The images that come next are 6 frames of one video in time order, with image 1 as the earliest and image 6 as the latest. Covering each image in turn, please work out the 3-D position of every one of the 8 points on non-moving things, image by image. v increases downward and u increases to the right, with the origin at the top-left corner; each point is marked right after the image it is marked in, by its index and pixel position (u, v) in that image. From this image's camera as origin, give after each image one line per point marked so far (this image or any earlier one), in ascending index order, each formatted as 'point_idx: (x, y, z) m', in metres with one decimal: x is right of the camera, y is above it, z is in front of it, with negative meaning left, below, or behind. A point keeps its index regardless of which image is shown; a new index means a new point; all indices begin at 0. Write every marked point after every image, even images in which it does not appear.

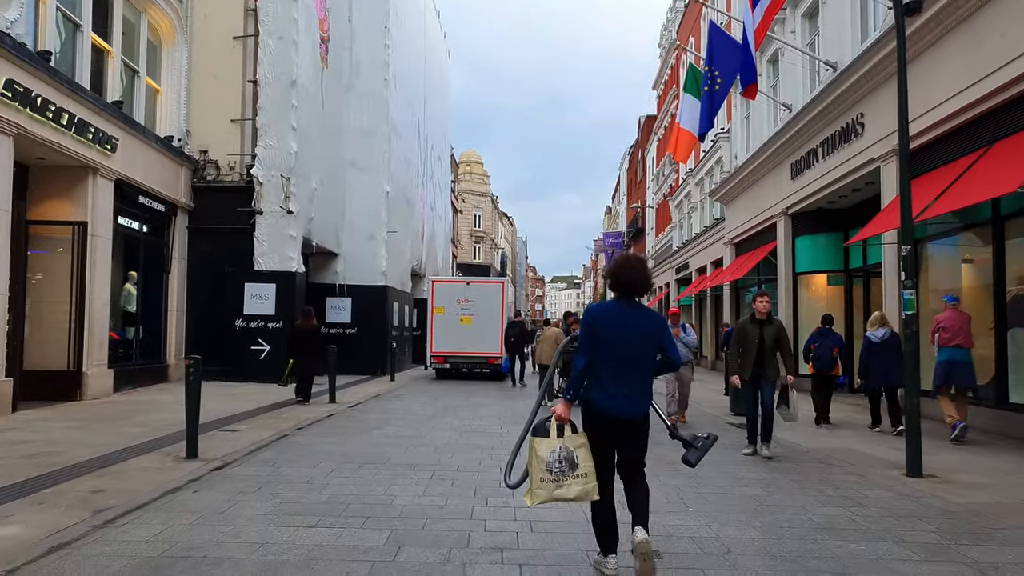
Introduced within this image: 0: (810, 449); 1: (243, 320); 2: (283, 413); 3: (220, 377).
0: (+3.8, -2.1, +9.0) m
1: (-6.7, -0.8, +17.5) m
2: (-3.8, -2.1, +11.6) m
3: (-7.3, -2.3, +17.6) m
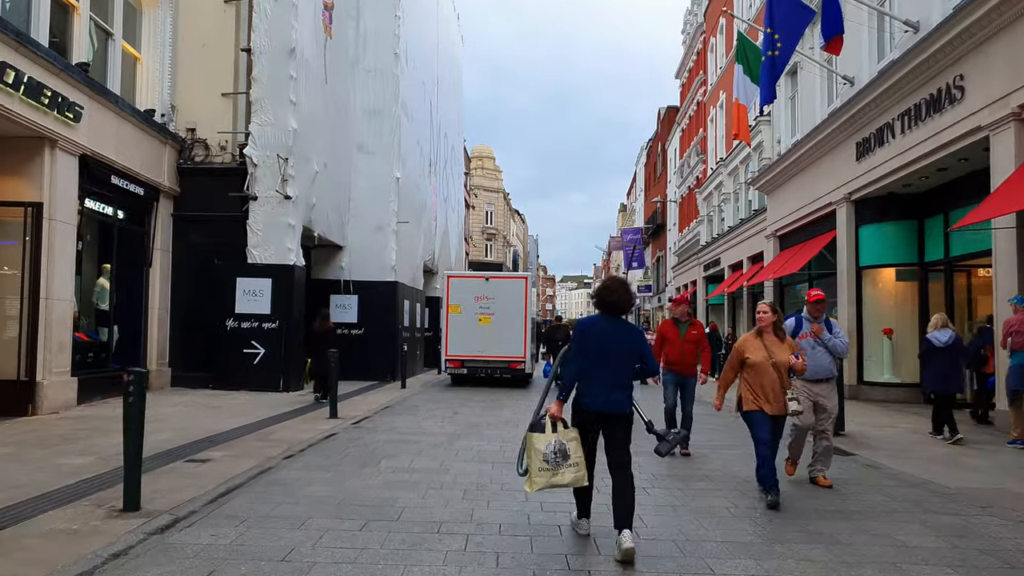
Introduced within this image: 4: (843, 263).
0: (+4.3, -2.0, +6.8) m
1: (-6.1, -0.7, +15.4) m
2: (-3.3, -2.0, +9.5) m
3: (-6.7, -2.2, +15.5) m
4: (+8.2, +0.6, +17.3) m
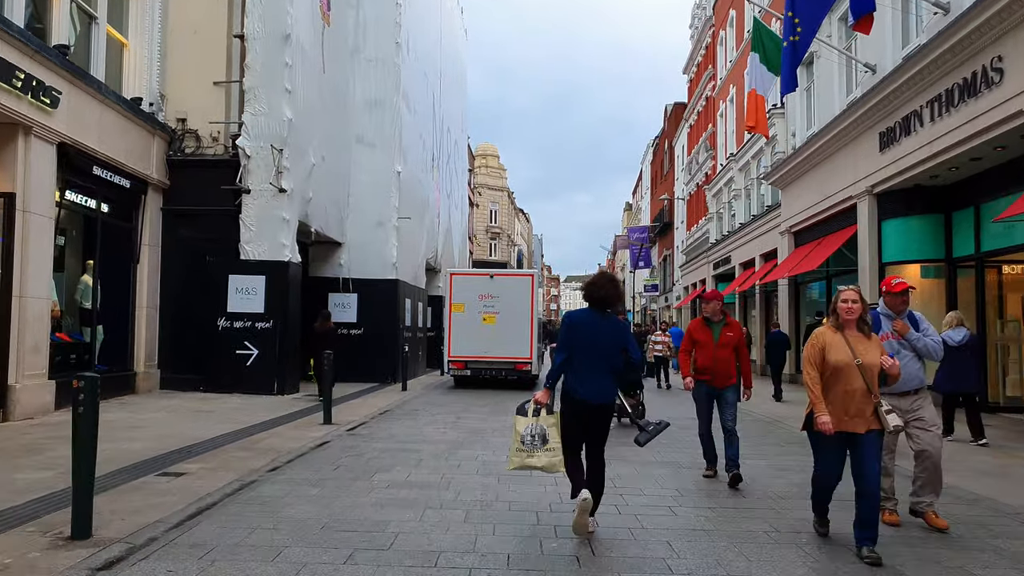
0: (+4.4, -1.9, +6.0) m
1: (-6.0, -0.7, +14.7) m
2: (-3.2, -1.9, +8.8) m
3: (-6.6, -2.1, +14.8) m
4: (+8.3, +0.7, +16.5) m
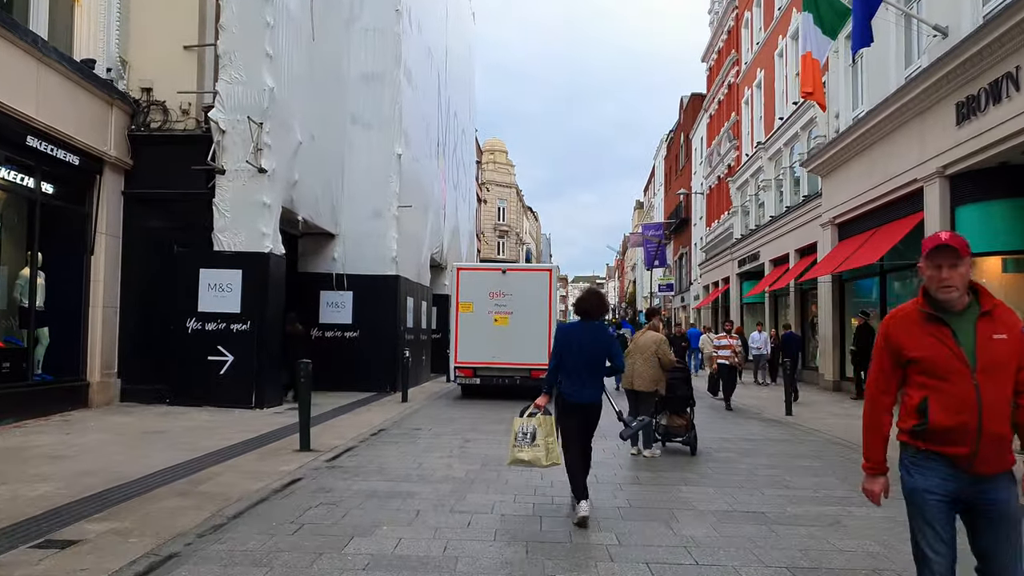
0: (+4.6, -1.8, +3.9) m
1: (-5.7, -0.6, +12.7) m
2: (-2.9, -1.9, +6.7) m
3: (-6.3, -2.0, +12.7) m
4: (+8.6, +0.7, +14.3) m
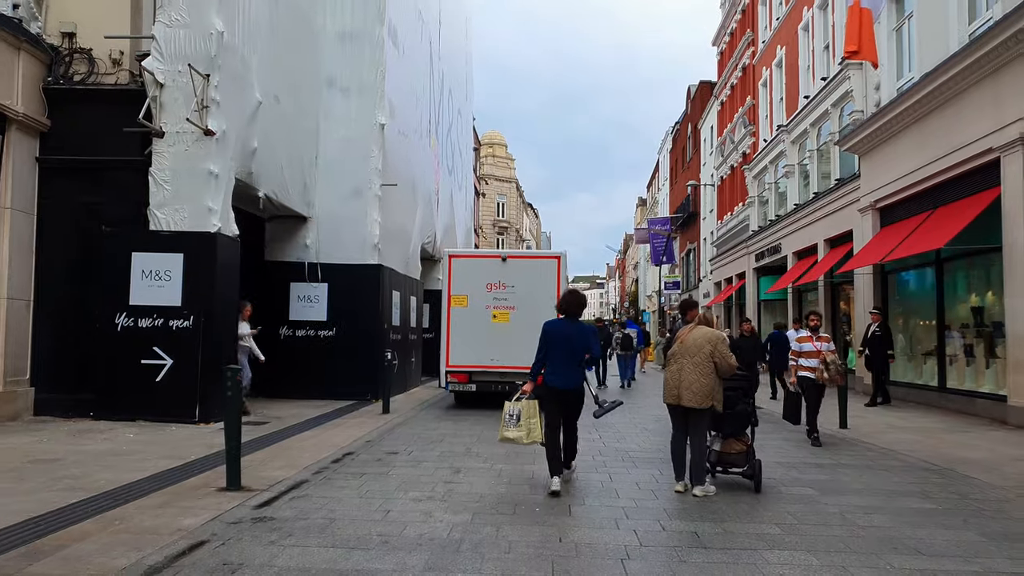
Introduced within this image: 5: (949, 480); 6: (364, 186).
0: (+4.7, -1.7, +1.6) m
1: (-5.7, -0.4, +10.3) m
2: (-2.9, -1.7, +4.4) m
3: (-6.2, -1.9, +10.4) m
4: (+8.6, +0.9, +12.0) m
5: (+4.7, -2.0, +7.4) m
6: (-3.1, +2.1, +14.8) m
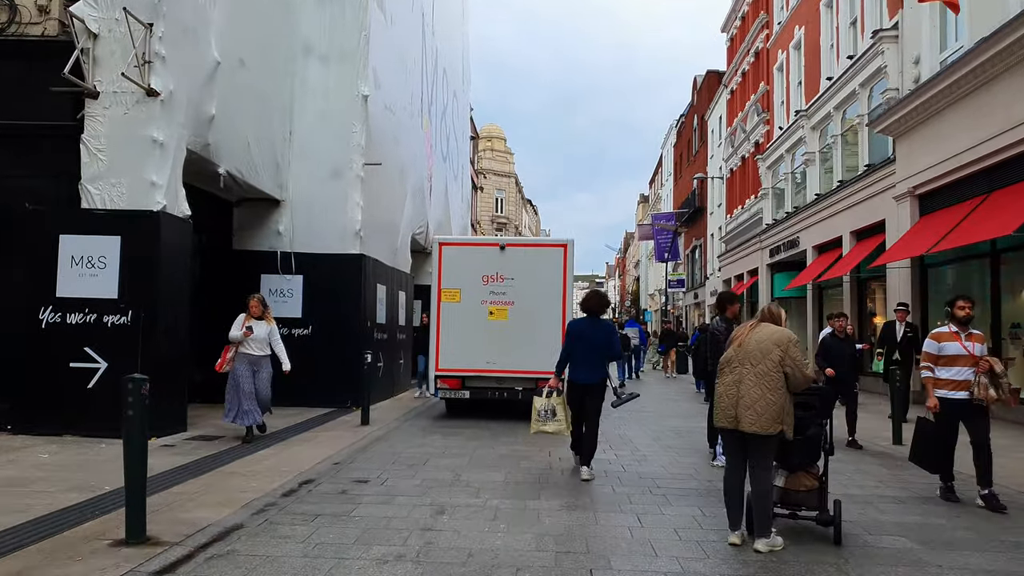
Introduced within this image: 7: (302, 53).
0: (+4.7, -1.6, -0.1) m
1: (-5.7, -0.3, +8.7) m
2: (-2.9, -1.5, +2.7) m
3: (-6.2, -1.7, +8.7) m
4: (+8.6, +1.0, +10.3) m
5: (+4.7, -1.9, +5.7) m
6: (-3.1, +2.3, +13.1) m
7: (-3.9, +4.4, +13.1) m
